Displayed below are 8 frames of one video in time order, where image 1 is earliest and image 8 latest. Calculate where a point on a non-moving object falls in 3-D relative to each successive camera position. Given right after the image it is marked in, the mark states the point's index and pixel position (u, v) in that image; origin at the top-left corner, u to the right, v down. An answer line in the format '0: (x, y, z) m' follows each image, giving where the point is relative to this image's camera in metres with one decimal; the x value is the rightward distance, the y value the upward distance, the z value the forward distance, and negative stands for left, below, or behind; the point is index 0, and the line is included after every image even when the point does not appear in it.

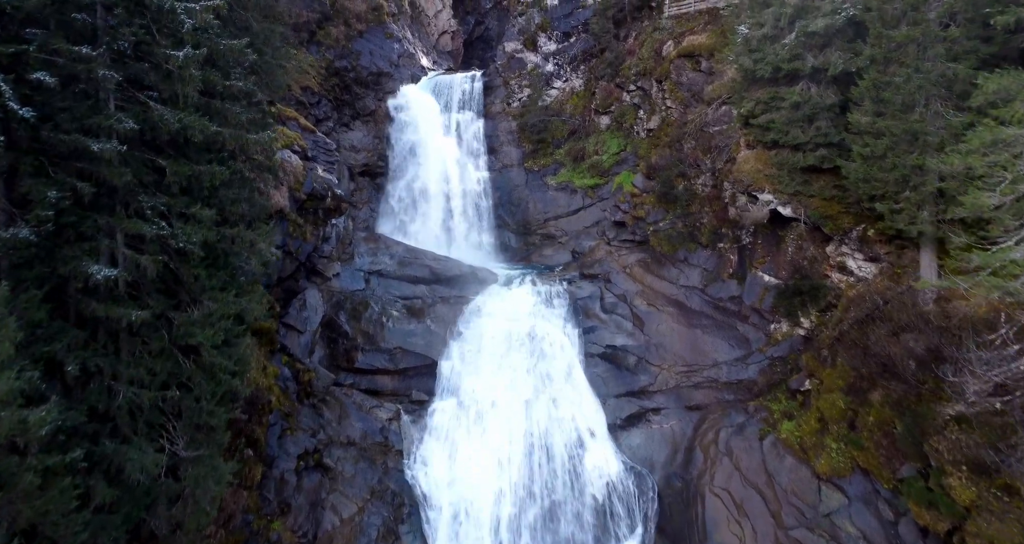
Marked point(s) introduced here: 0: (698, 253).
0: (+5.7, +0.6, +15.4) m
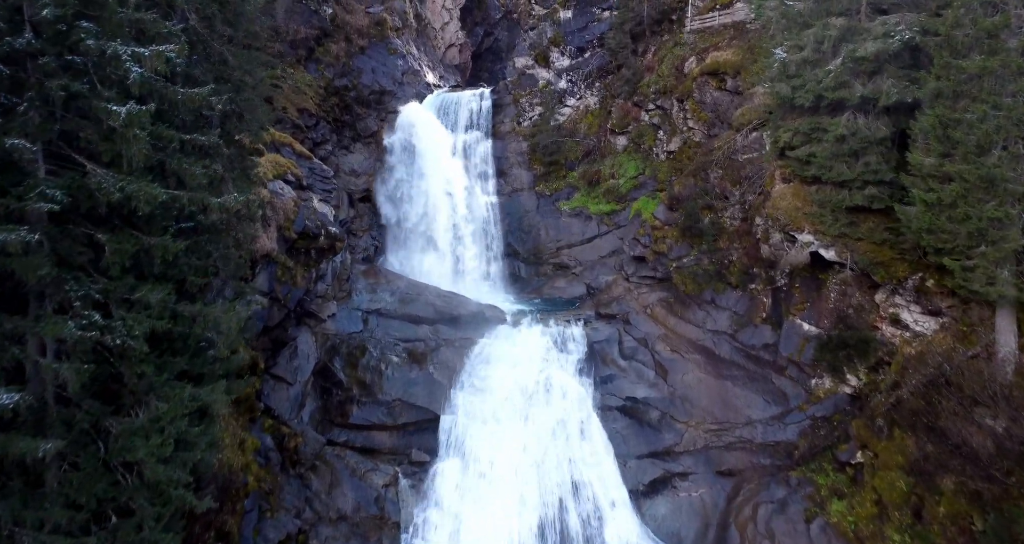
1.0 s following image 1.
0: (+6.0, -0.6, +14.0) m
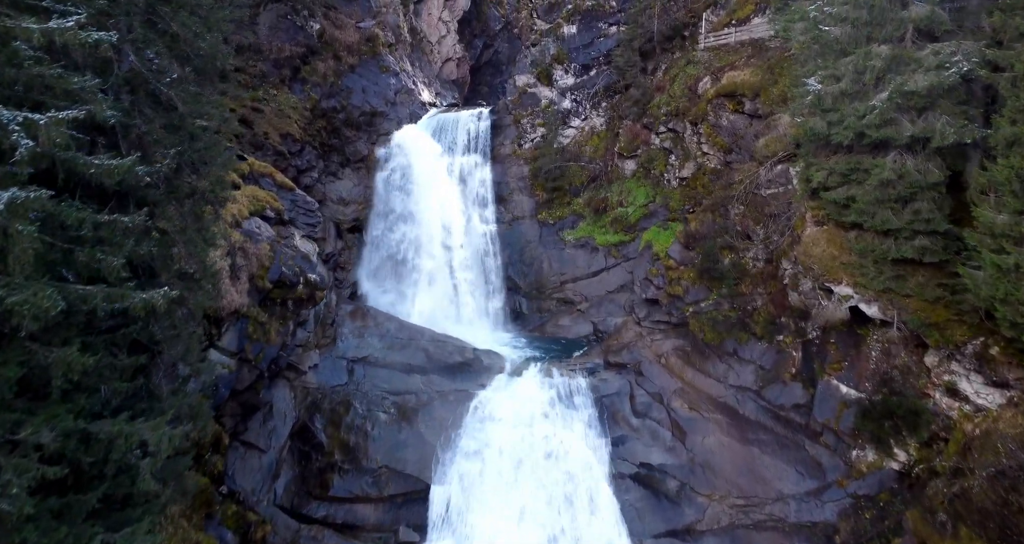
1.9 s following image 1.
0: (+6.0, -1.8, +12.6) m
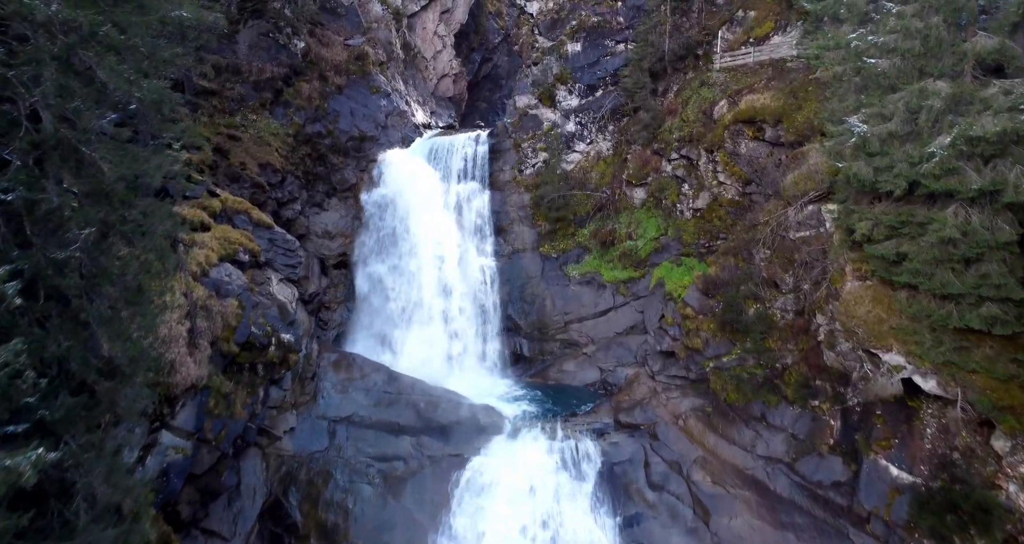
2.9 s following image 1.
0: (+6.0, -3.0, +11.2) m
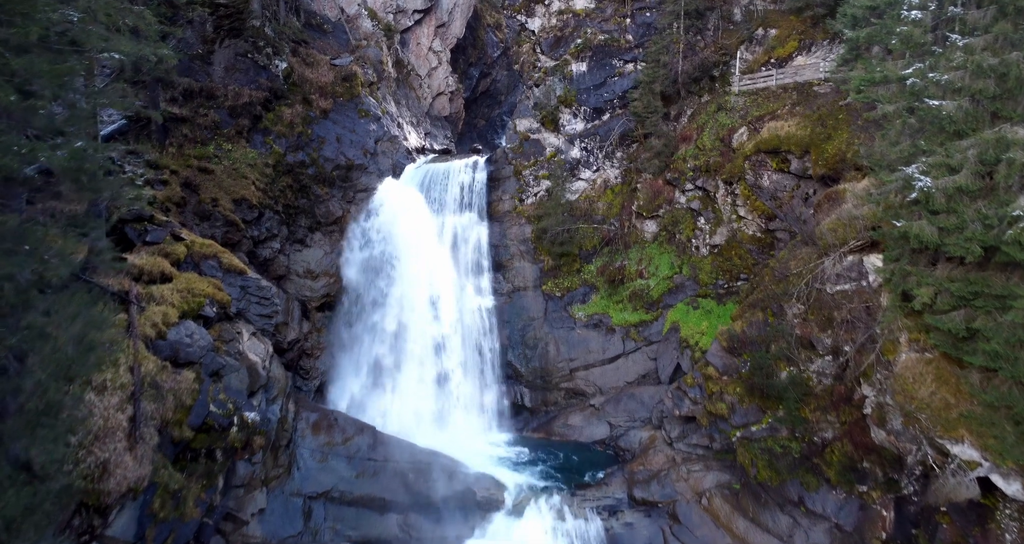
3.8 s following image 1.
0: (+6.0, -4.3, +9.8) m
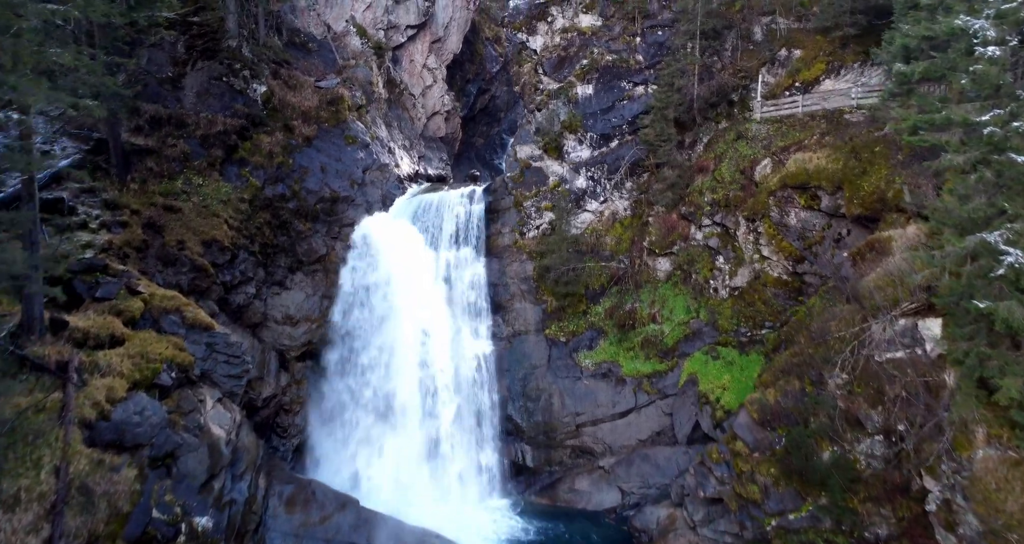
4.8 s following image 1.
0: (+6.0, -5.4, +8.4) m
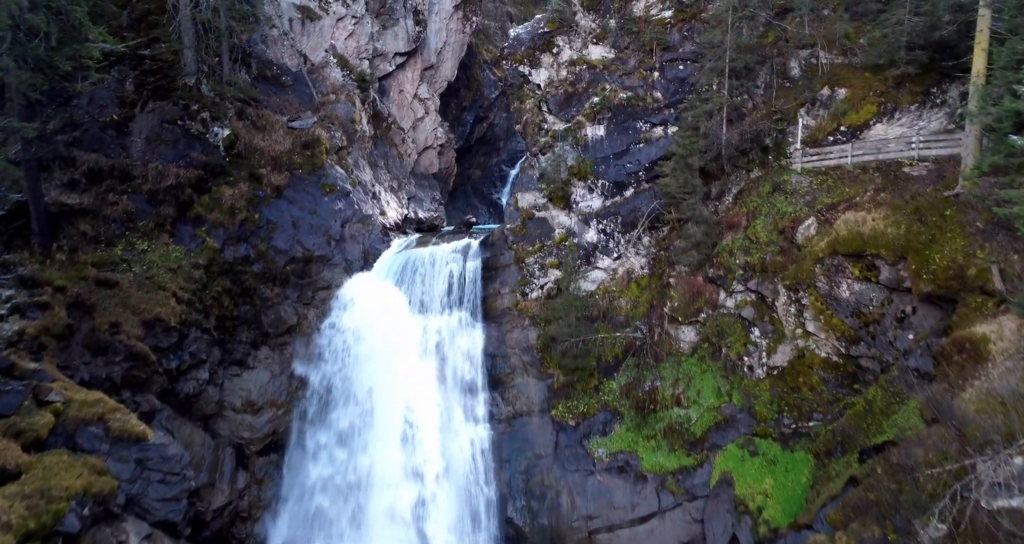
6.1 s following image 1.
0: (+6.0, -7.1, +6.2) m
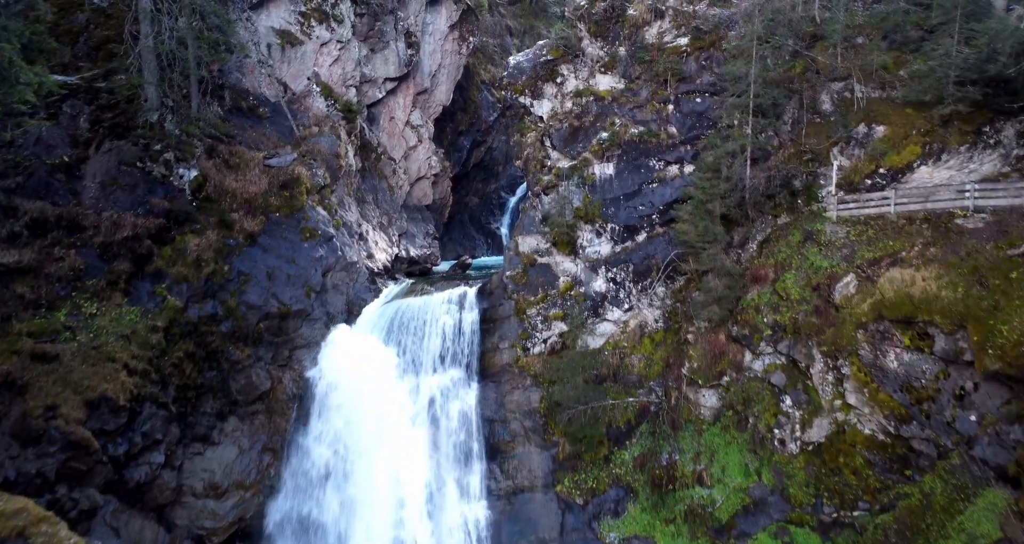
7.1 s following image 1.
0: (+6.0, -8.3, +4.8) m
